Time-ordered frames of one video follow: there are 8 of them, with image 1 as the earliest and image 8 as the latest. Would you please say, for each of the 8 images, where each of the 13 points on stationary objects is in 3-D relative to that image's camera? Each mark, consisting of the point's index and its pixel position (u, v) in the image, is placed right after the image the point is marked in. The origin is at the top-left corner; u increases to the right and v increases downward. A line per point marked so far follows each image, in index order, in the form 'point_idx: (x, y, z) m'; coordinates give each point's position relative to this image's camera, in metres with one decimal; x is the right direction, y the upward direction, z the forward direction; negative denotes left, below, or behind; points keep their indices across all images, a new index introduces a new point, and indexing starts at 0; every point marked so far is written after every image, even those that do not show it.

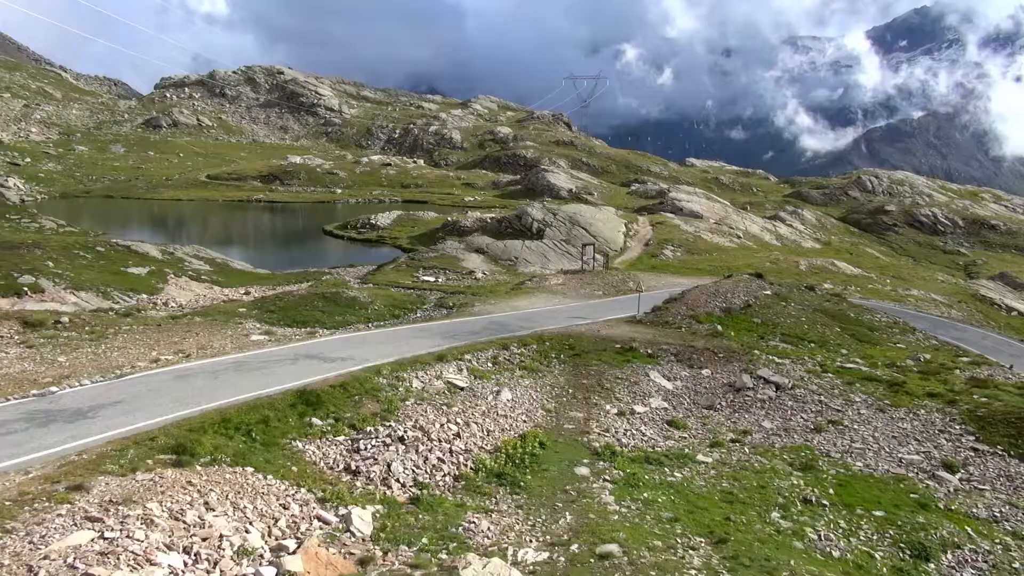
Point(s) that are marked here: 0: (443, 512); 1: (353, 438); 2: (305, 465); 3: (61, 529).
0: (-1.5, -4.7, +16.8) m
1: (-3.9, -3.7, +19.6) m
2: (-4.5, -3.9, +17.4) m
3: (-6.5, -3.5, +11.4) m
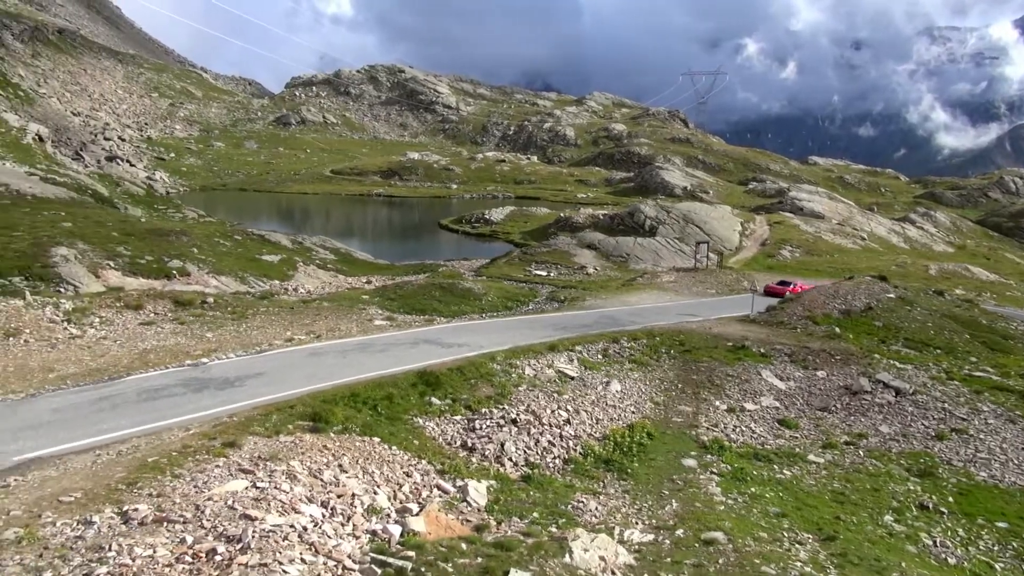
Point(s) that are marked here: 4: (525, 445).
0: (+0.9, -4.5, +17.6) m
1: (-1.1, -3.4, +20.7) m
2: (-2.0, -3.6, +18.6) m
3: (-4.8, -3.1, +13.0) m
4: (+0.3, -3.9, +19.7) m
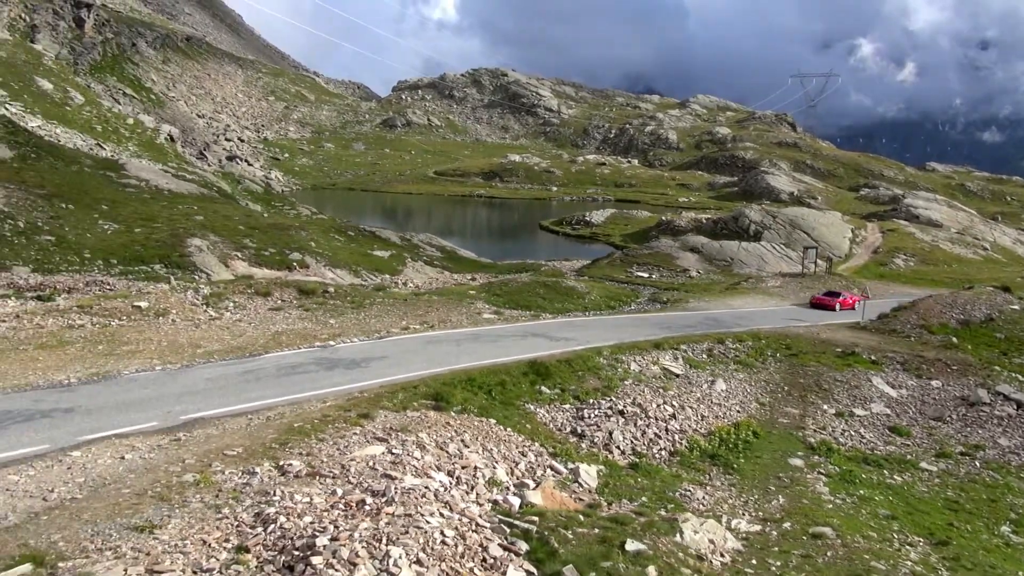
0: (+3.4, -4.4, +18.2) m
1: (+1.8, -3.2, +21.5) m
2: (+0.6, -3.4, +19.5) m
3: (-2.7, -2.8, +14.3) m
4: (+3.1, -3.8, +20.3) m
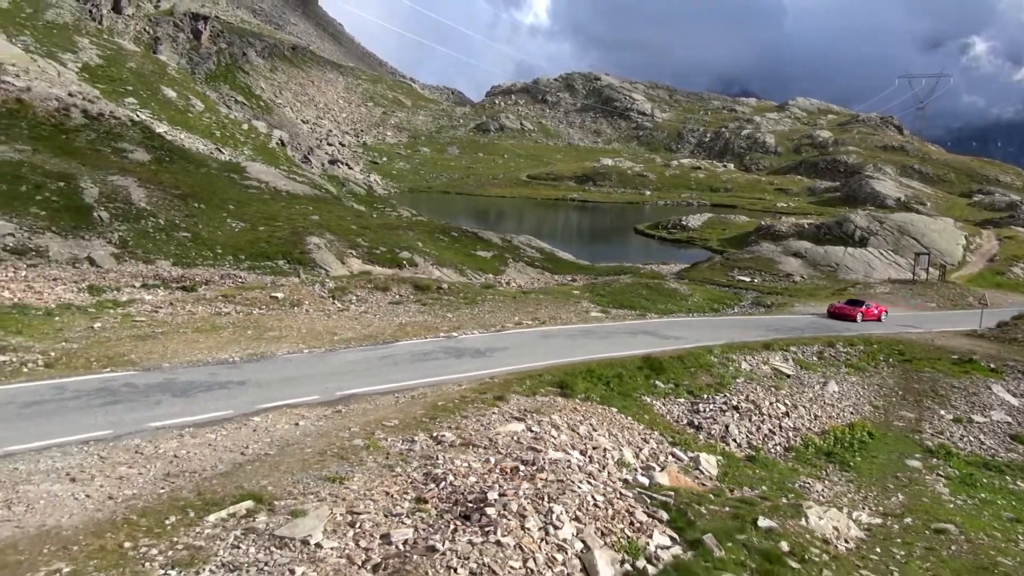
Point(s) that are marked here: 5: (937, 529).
0: (+6.3, -4.3, +18.7) m
1: (+5.1, -3.2, +22.1) m
2: (+3.7, -3.3, +20.3) m
3: (-0.2, -2.6, +15.5) m
4: (+6.2, -3.7, +20.9) m
5: (+8.7, -4.9, +16.1) m
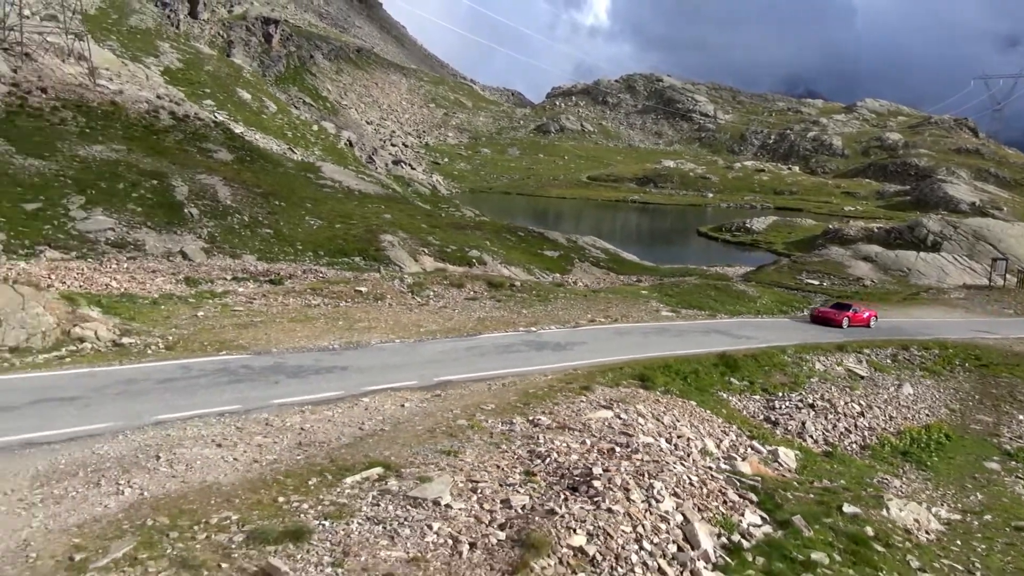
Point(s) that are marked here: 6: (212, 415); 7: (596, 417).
0: (+8.3, -4.3, +19.1) m
1: (+7.4, -3.2, +22.7) m
2: (+5.8, -3.2, +20.9) m
3: (+1.6, -2.5, +16.4) m
4: (+8.4, -3.8, +21.3) m
5: (+10.5, -5.0, +16.4) m
6: (-5.2, -2.2, +13.8) m
7: (+1.7, -2.5, +15.6) m
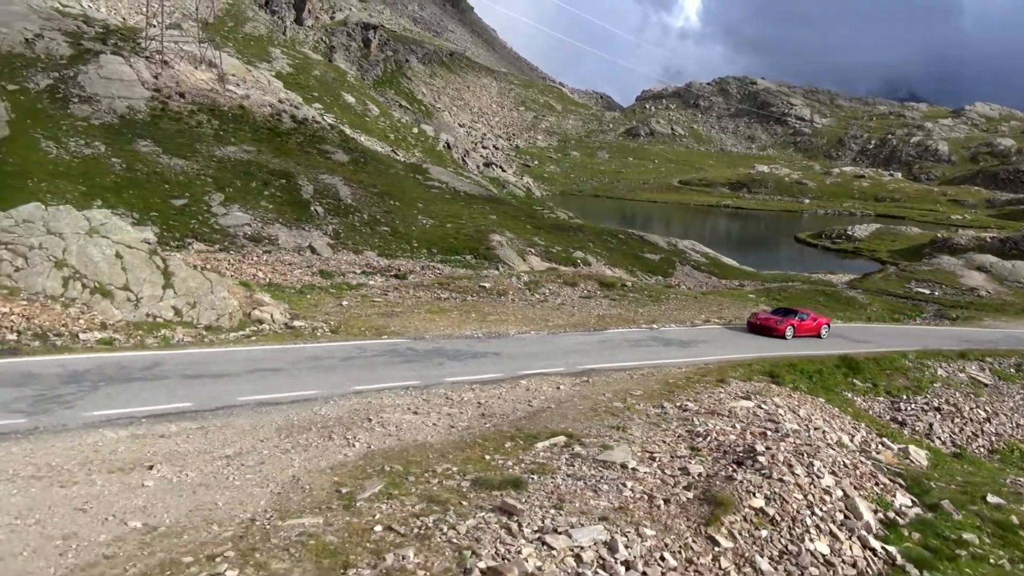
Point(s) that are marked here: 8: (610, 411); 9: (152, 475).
0: (+11.7, -4.5, +19.5) m
1: (+11.2, -3.3, +23.1) m
2: (+9.5, -3.3, +21.6) m
3: (+4.8, -2.4, +17.5) m
4: (+12.1, -3.9, +21.7) m
5: (+13.6, -5.1, +16.6) m
6: (-2.2, -2.0, +15.6) m
7: (+4.8, -2.5, +16.7) m
8: (+1.8, -2.4, +15.1) m
9: (-4.6, -2.4, +10.2) m
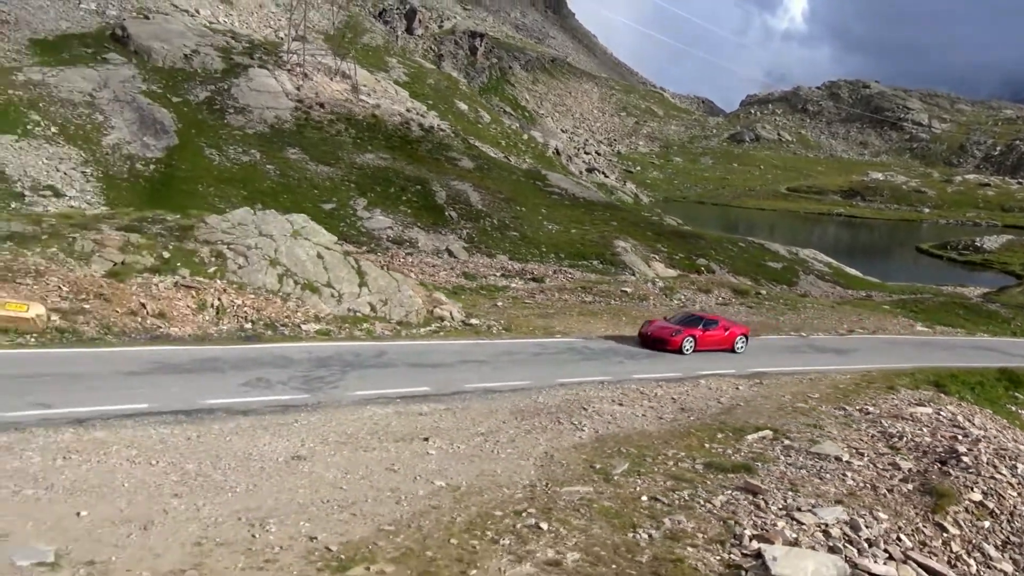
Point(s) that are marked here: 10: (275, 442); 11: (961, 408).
0: (+16.0, -4.8, +19.3) m
1: (+15.9, -3.7, +23.0) m
2: (+14.1, -3.7, +21.6) m
3: (+9.0, -2.7, +18.1) m
4: (+16.6, -4.3, +21.4) m
5: (+17.6, -5.6, +16.2) m
6: (+1.8, -2.0, +17.0) m
7: (+8.9, -2.7, +17.3) m
8: (+5.8, -2.5, +16.1) m
9: (-1.2, -2.4, +12.0) m
10: (-3.4, -2.2, +11.4) m
11: (+10.9, -2.9, +19.2) m
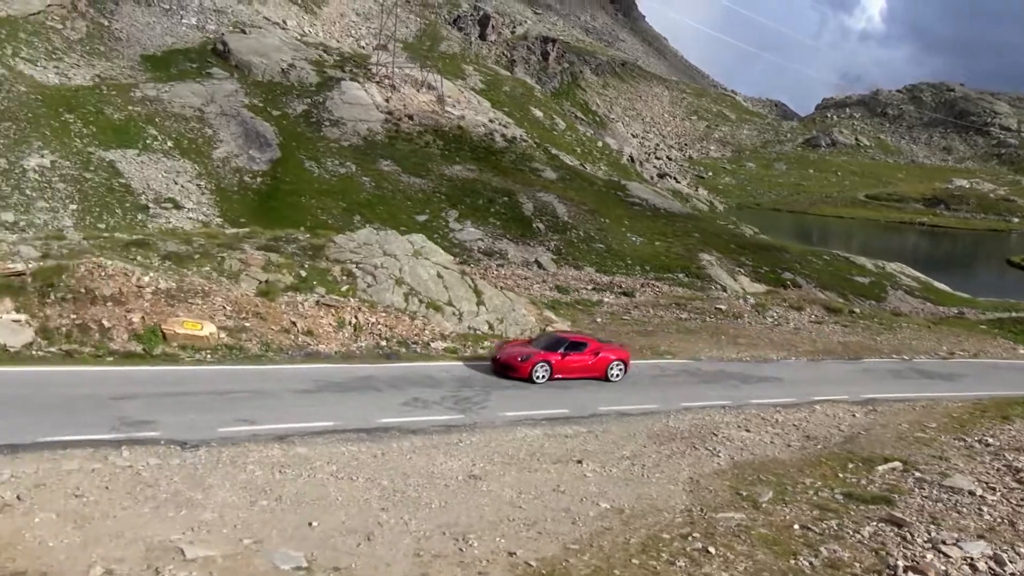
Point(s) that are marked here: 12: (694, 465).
0: (+18.9, -5.7, +19.1) m
1: (+19.2, -4.6, +22.7) m
2: (+17.2, -4.6, +21.5) m
3: (+11.9, -3.4, +18.4) m
4: (+19.7, -5.2, +21.1) m
5: (+20.2, -6.5, +15.8) m
6: (+4.6, -2.7, +17.9) m
7: (+11.7, -3.5, +17.6) m
8: (+8.5, -3.2, +16.6) m
9: (+1.2, -3.0, +13.1) m
10: (-1.0, -2.8, +12.7) m
11: (+13.9, -3.7, +19.3) m
12: (+3.1, -3.1, +13.7) m
